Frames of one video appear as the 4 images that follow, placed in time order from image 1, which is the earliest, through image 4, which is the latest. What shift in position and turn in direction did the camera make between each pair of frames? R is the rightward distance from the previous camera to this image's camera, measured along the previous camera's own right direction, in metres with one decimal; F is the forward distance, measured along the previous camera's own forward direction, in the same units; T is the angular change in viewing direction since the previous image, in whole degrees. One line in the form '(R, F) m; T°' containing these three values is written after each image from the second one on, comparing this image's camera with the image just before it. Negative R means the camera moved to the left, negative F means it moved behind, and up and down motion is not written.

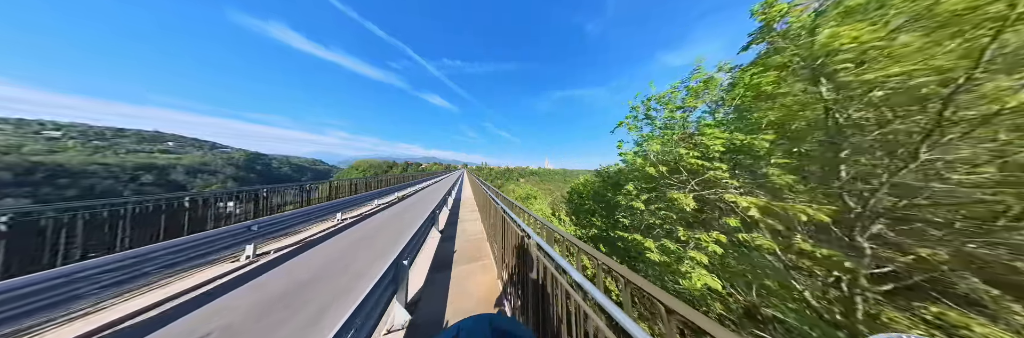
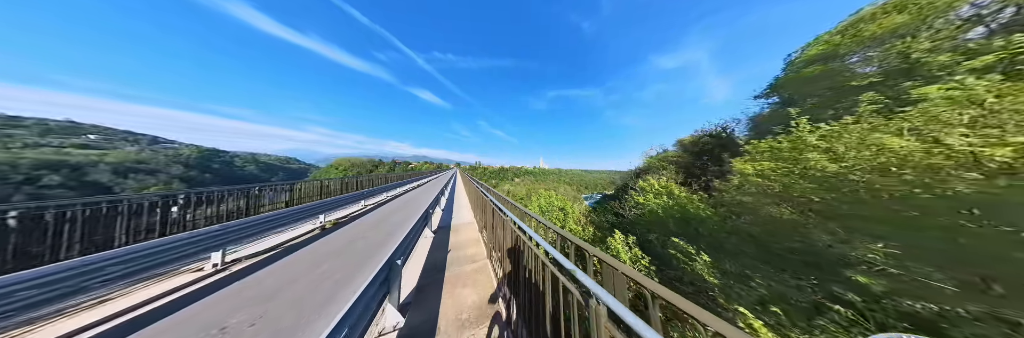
(-0.2, +0.7) m; +3°
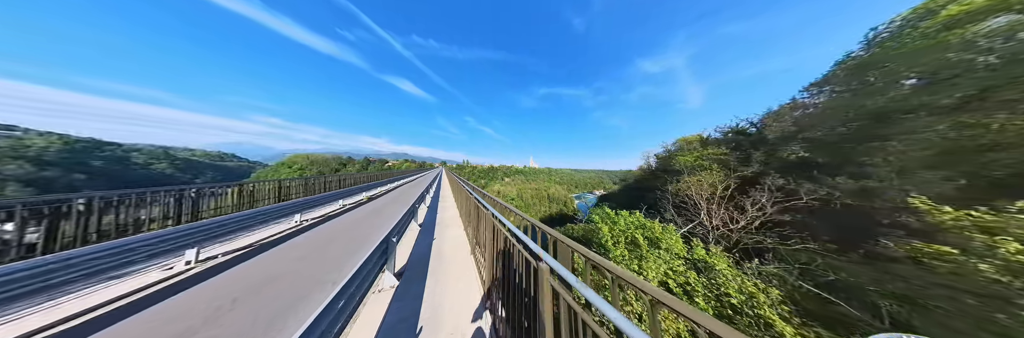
(-0.4, +1.1) m; +5°
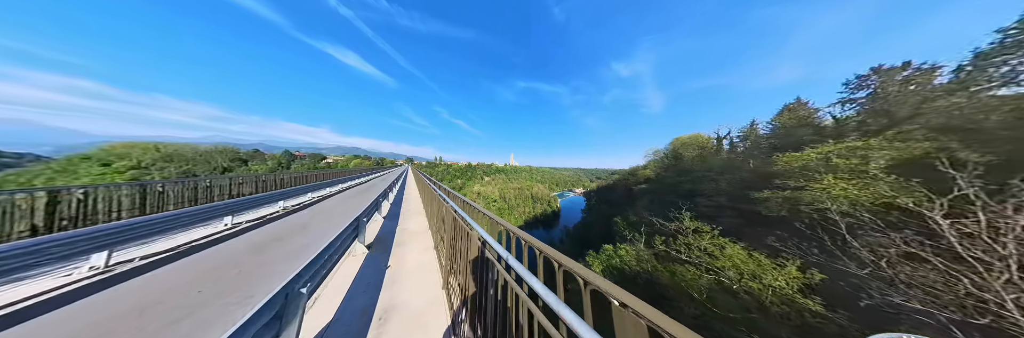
(-1.0, +2.1) m; +10°
